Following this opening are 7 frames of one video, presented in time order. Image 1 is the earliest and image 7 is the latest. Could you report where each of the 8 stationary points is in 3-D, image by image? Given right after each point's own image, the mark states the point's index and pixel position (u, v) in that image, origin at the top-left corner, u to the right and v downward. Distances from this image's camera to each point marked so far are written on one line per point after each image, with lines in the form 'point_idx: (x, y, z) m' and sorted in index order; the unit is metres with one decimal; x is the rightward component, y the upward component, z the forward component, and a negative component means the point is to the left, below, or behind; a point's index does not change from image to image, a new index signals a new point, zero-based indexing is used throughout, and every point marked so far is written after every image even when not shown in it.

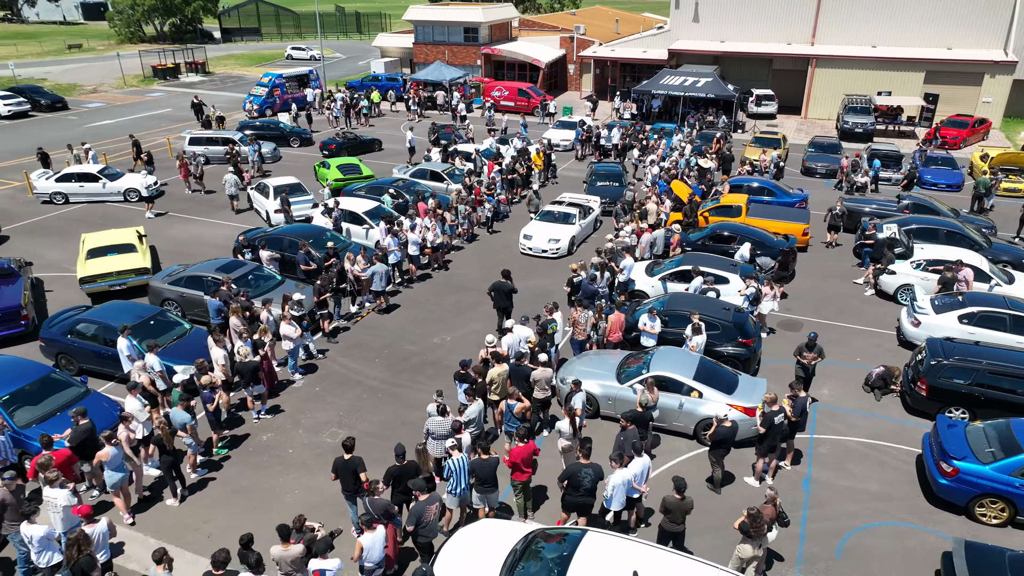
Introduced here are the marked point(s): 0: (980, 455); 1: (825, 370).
0: (+6.9, -2.4, +10.4) m
1: (+6.4, -1.7, +14.4) m
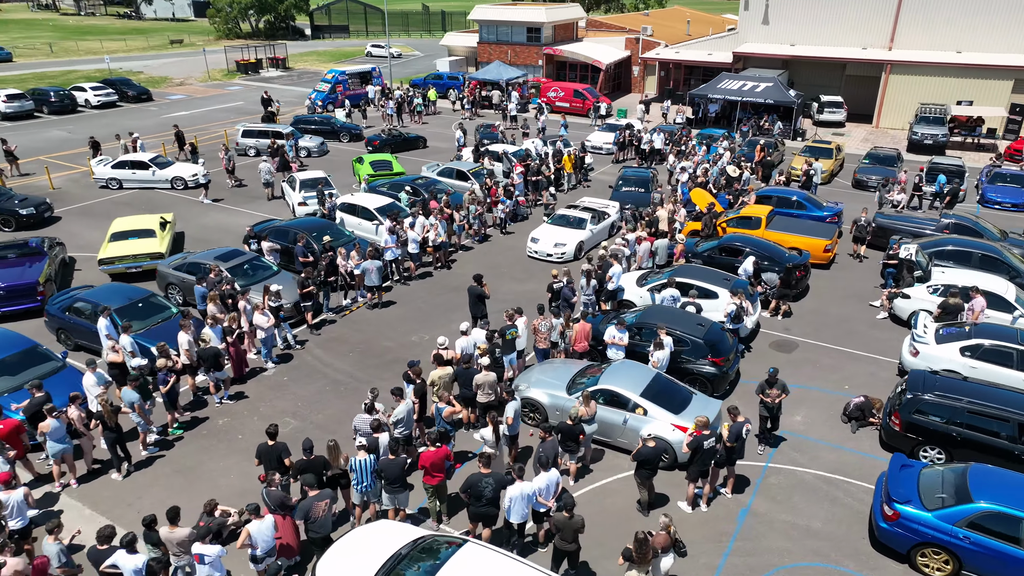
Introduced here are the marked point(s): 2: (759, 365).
0: (+5.6, -2.9, +9.5) m
1: (+5.6, -2.1, +13.6) m
2: (+5.2, -1.6, +14.8) m
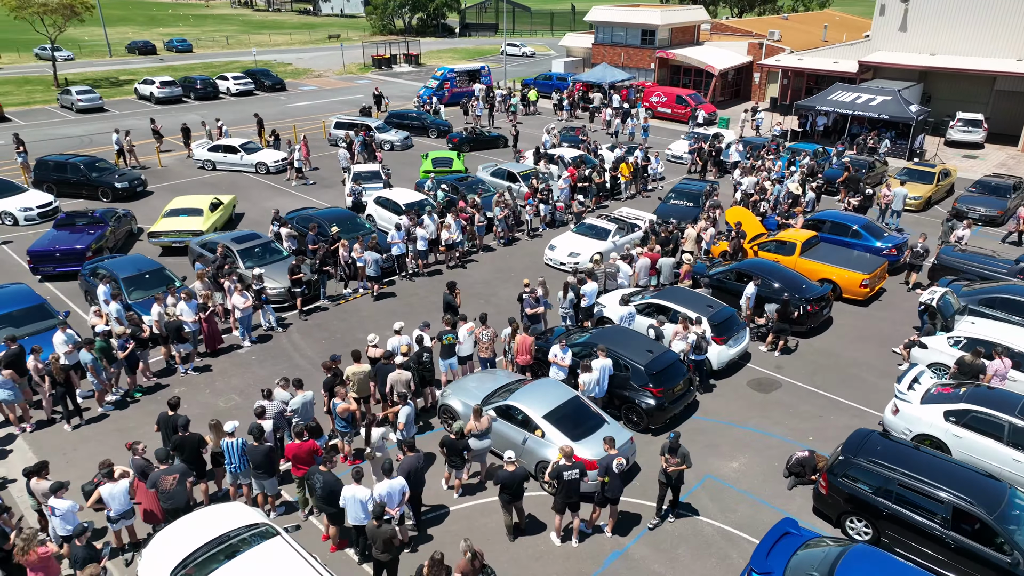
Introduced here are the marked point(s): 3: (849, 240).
0: (+3.3, -3.4, +8.4) m
1: (+4.3, -2.7, +12.4) m
2: (+4.1, -2.2, +13.6) m
3: (+9.4, +1.4, +19.7) m
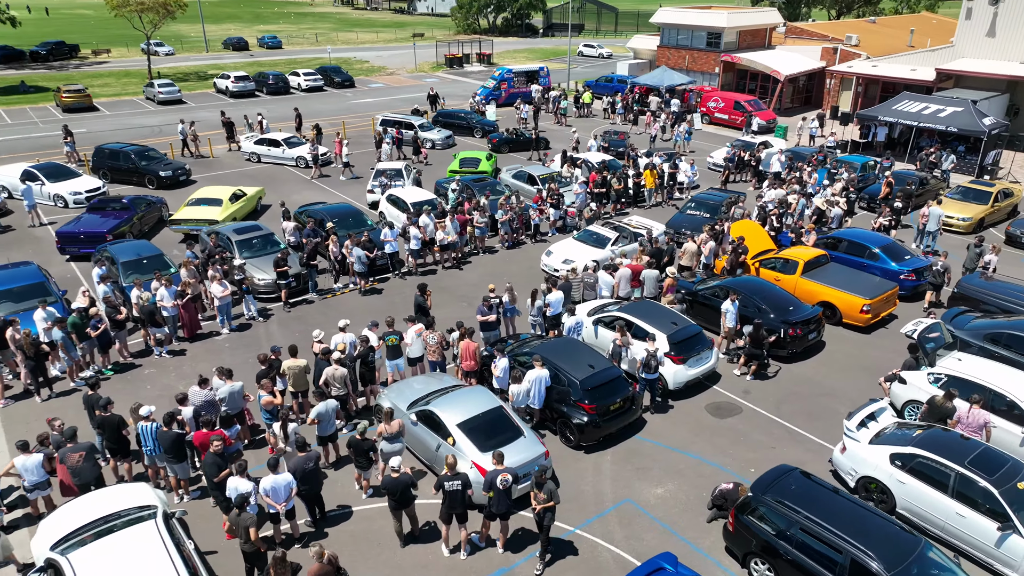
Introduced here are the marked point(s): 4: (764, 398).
0: (+1.5, -3.7, +8.0) m
1: (+3.0, -3.0, +11.8) m
2: (+3.0, -2.5, +13.1) m
3: (+9.2, +0.7, +18.4) m
4: (+5.0, -2.2, +13.9) m
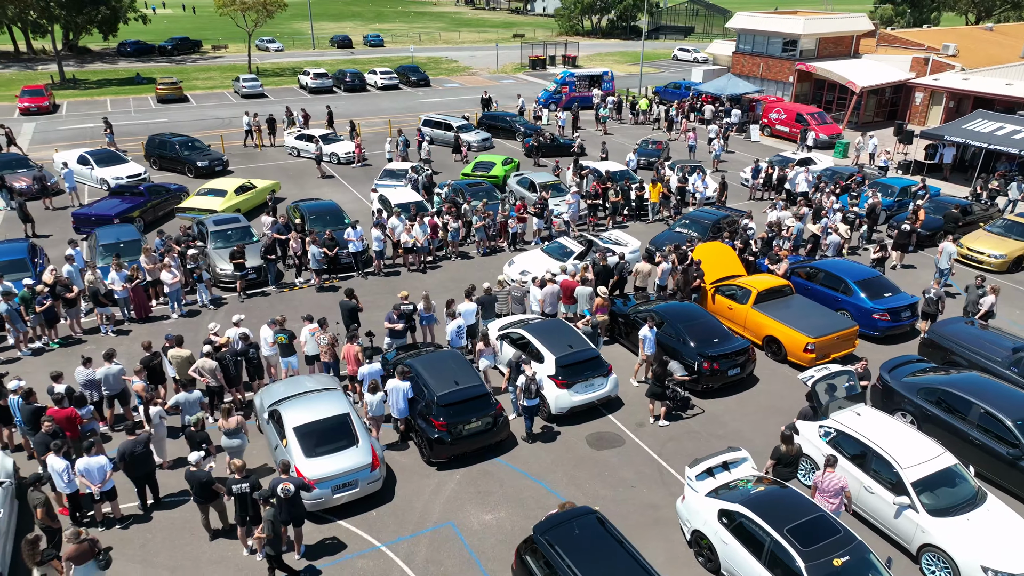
0: (-1.8, -3.9, +7.8) m
1: (+0.3, -3.4, +11.4) m
2: (+0.6, -2.9, +12.6) m
3: (+7.8, -0.2, +16.8) m
4: (+2.7, -2.7, +13.1) m
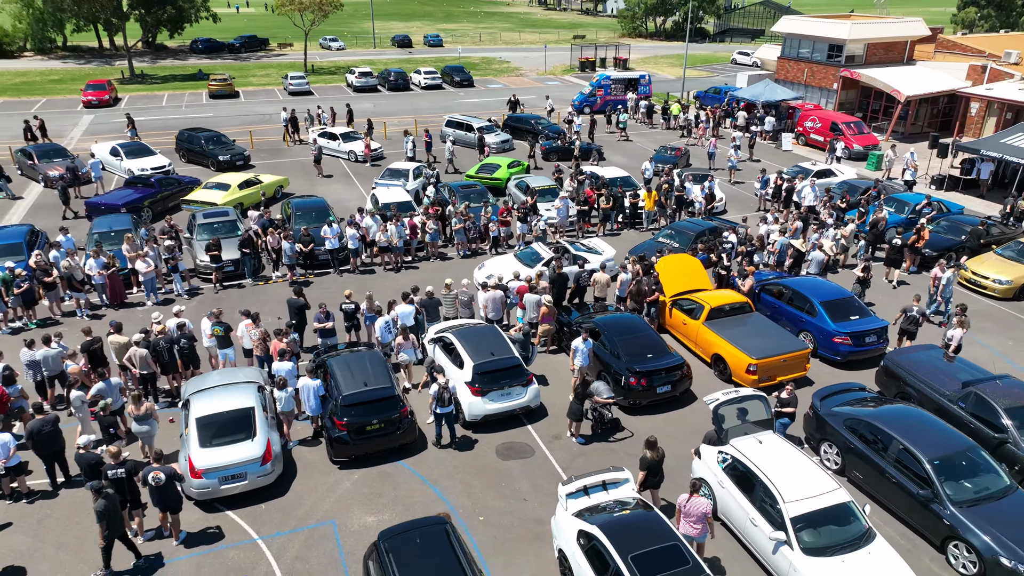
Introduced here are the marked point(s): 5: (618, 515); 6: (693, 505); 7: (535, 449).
0: (-4.0, -3.9, +8.1) m
1: (-1.5, -3.5, +11.4) m
2: (-1.1, -3.0, +12.6) m
3: (+6.6, -0.6, +16.0) m
4: (+1.1, -2.9, +12.9) m
5: (+1.5, -3.1, +9.6) m
6: (+2.7, -3.0, +9.7) m
7: (+0.4, -2.9, +12.7) m
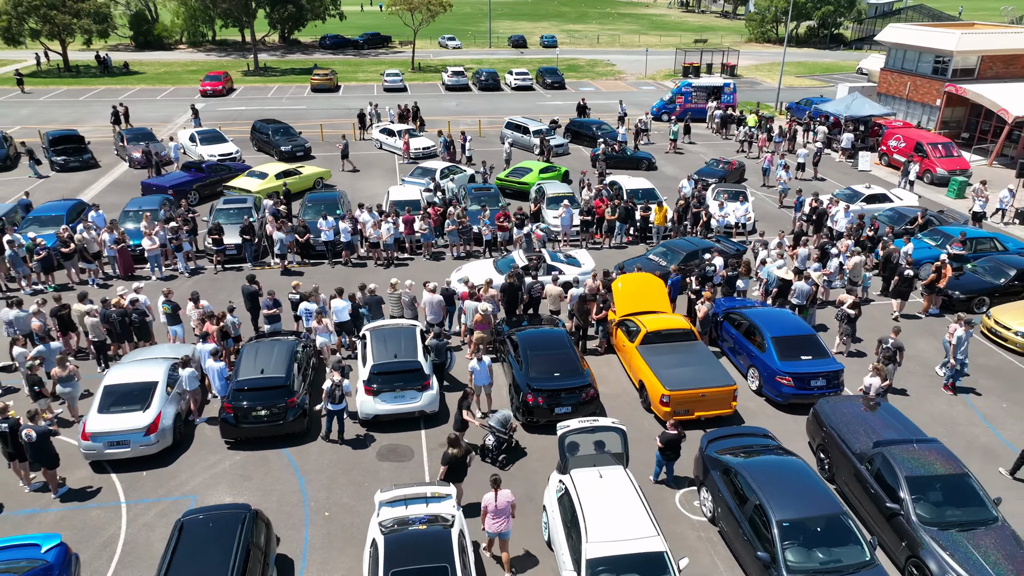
0: (-7.0, -3.6, +9.1) m
1: (-3.9, -3.4, +11.8) m
2: (-3.2, -3.0, +12.9) m
3: (+5.1, -1.3, +14.9) m
4: (-1.0, -3.1, +12.8) m
5: (-1.3, -3.3, +9.6) m
6: (0.0, -3.2, +9.4) m
7: (-1.7, -3.0, +12.8) m
